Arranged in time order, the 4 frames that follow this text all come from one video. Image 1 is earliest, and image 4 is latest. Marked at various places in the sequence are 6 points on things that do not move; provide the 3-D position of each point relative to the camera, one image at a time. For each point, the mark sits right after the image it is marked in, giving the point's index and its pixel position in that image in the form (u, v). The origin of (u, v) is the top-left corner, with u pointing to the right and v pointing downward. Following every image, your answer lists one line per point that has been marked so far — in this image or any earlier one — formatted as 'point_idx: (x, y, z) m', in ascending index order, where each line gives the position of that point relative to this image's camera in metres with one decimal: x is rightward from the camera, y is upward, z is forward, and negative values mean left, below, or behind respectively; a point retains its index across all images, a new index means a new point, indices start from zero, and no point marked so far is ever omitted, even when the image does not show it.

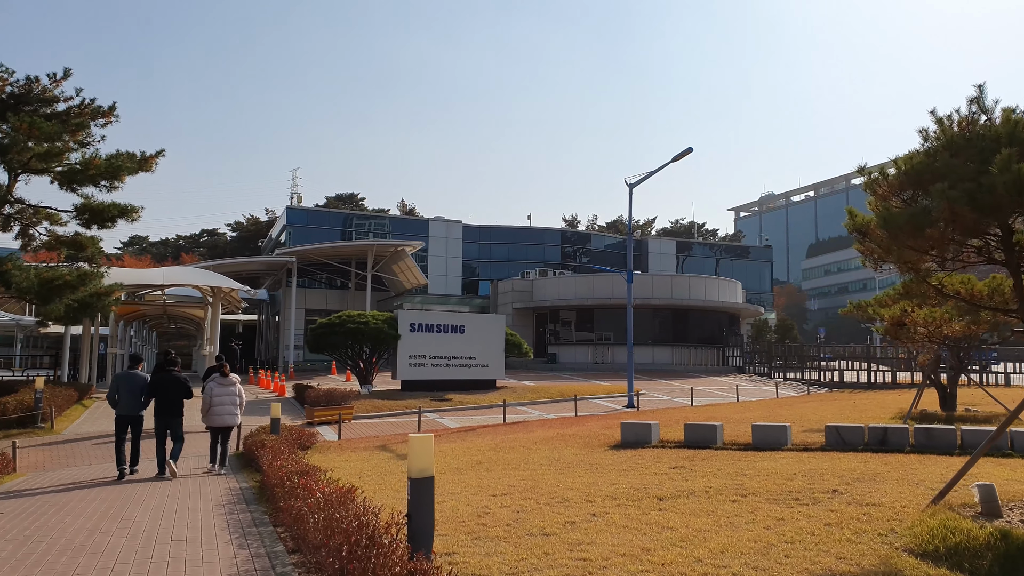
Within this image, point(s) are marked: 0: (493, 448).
0: (-0.3, -2.6, +12.3) m
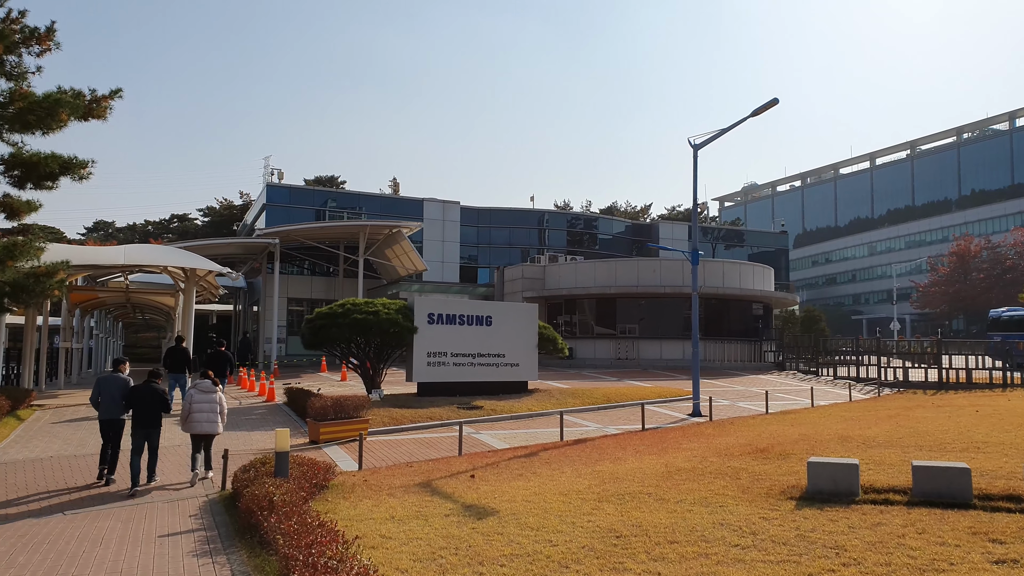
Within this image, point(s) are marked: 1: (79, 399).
0: (+1.0, -2.3, +8.4) m
1: (-10.8, -2.7, +18.8) m
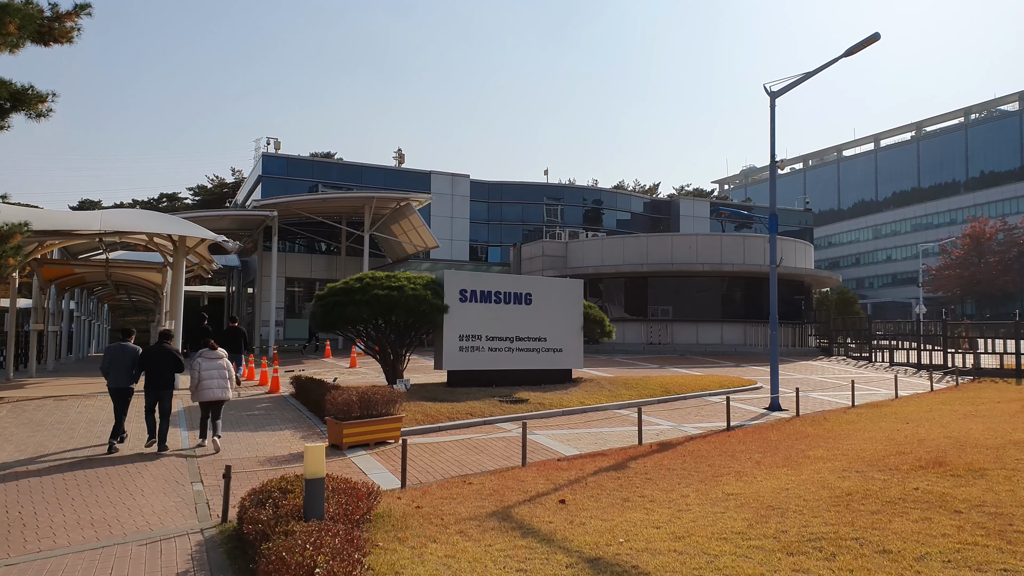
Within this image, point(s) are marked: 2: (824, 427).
0: (+2.1, -1.9, +5.8) m
1: (-9.8, -2.1, +16.0) m
2: (+5.3, -2.3, +12.8) m
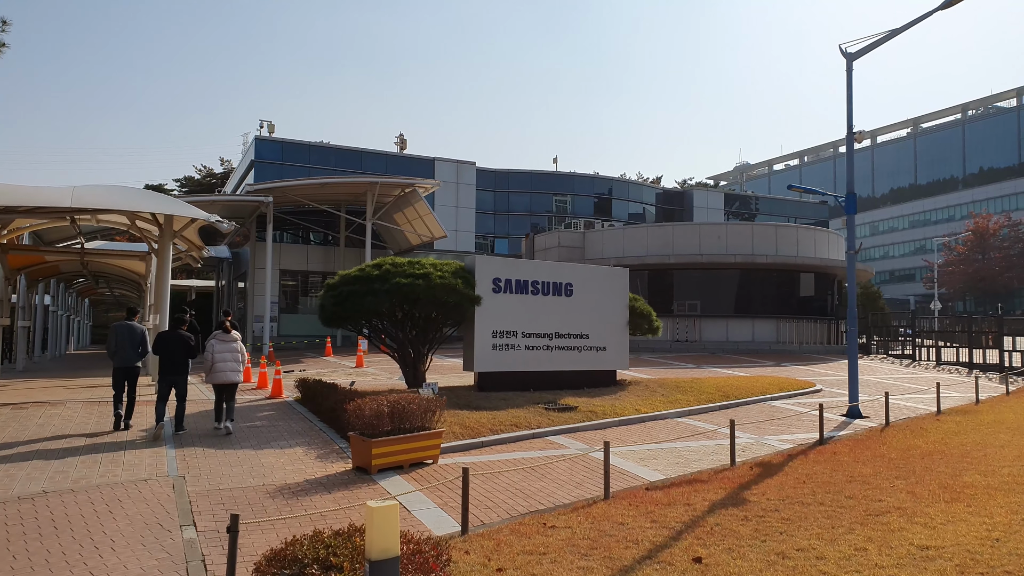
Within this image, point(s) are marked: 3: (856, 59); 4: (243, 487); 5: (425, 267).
0: (+2.9, -1.8, +3.7) m
1: (-9.1, -1.9, +13.8) m
2: (+6.0, -2.1, +10.8) m
3: (+6.3, +4.2, +13.9) m
4: (-2.7, -2.0, +7.5) m
5: (-1.4, +0.4, +12.7) m
